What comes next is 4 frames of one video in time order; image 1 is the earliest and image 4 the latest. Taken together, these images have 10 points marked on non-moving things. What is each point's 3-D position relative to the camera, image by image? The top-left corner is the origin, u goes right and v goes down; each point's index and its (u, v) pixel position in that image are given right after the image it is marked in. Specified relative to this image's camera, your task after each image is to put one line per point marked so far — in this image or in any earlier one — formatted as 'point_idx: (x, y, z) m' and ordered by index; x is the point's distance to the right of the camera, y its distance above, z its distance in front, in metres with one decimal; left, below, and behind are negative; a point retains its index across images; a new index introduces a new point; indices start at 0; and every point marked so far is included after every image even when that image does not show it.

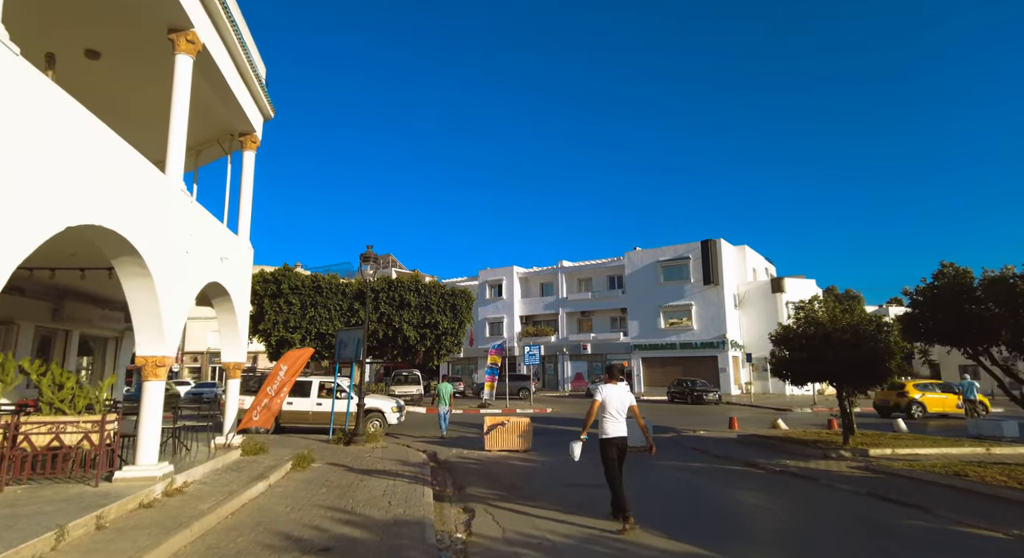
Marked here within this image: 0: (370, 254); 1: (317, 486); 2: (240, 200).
0: (-3.5, +0.6, +14.3) m
1: (-2.9, -3.1, +8.8) m
2: (-5.4, +1.6, +11.7) m
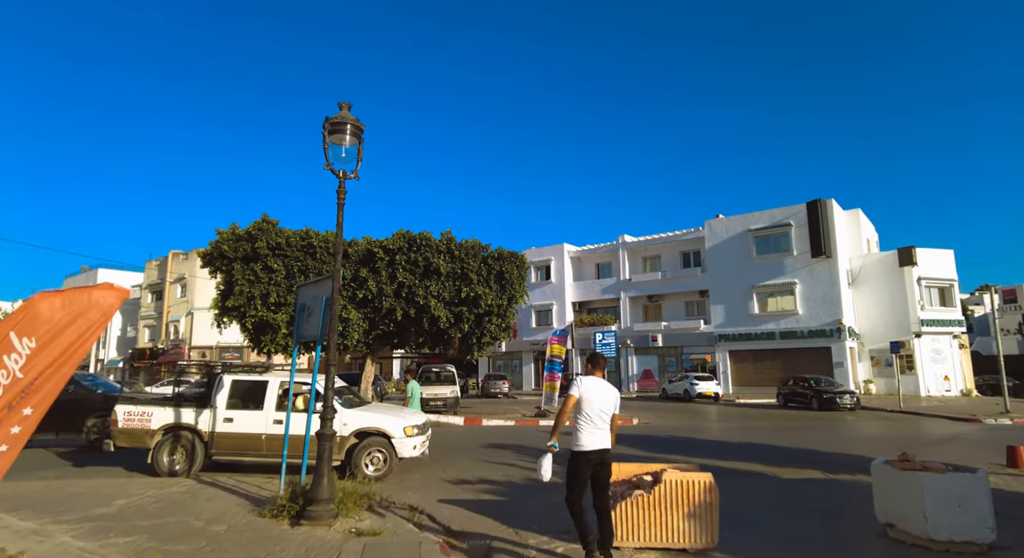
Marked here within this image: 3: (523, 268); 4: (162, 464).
0: (-2.0, +1.9, +6.9) m
1: (-1.7, -1.9, +1.4) m
2: (-4.1, +2.8, +4.4) m
3: (+0.4, +0.4, +19.9) m
4: (-5.6, -3.0, +9.4) m
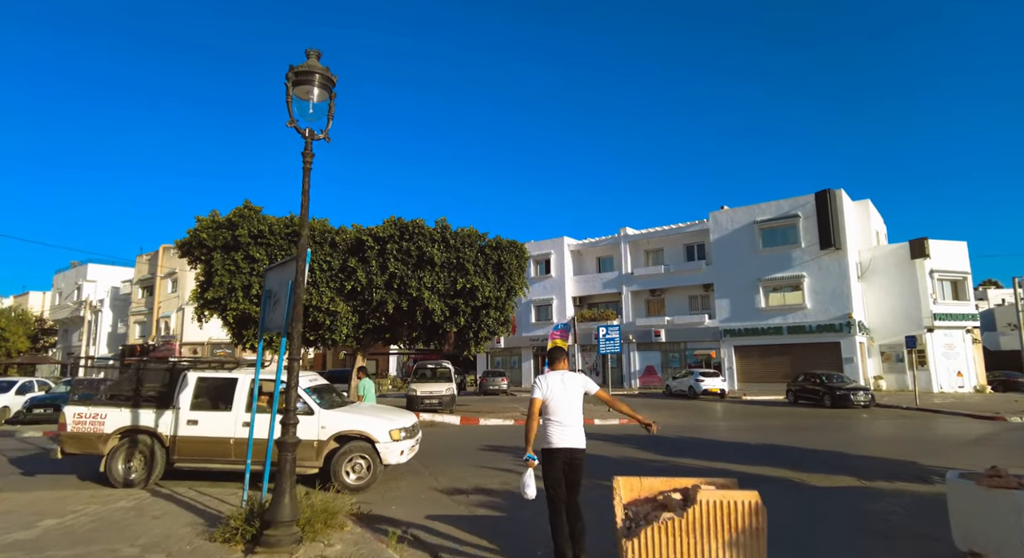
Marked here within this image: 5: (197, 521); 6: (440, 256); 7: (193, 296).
0: (-2.0, +2.1, +5.9) m
1: (-1.7, -1.7, +0.3) m
2: (-4.1, +3.0, +3.3) m
3: (+0.3, +0.6, +18.9) m
4: (-5.7, -2.8, +8.4) m
5: (-3.3, -2.5, +6.0) m
6: (-2.1, +0.7, +16.9) m
7: (-9.1, -0.5, +16.8) m
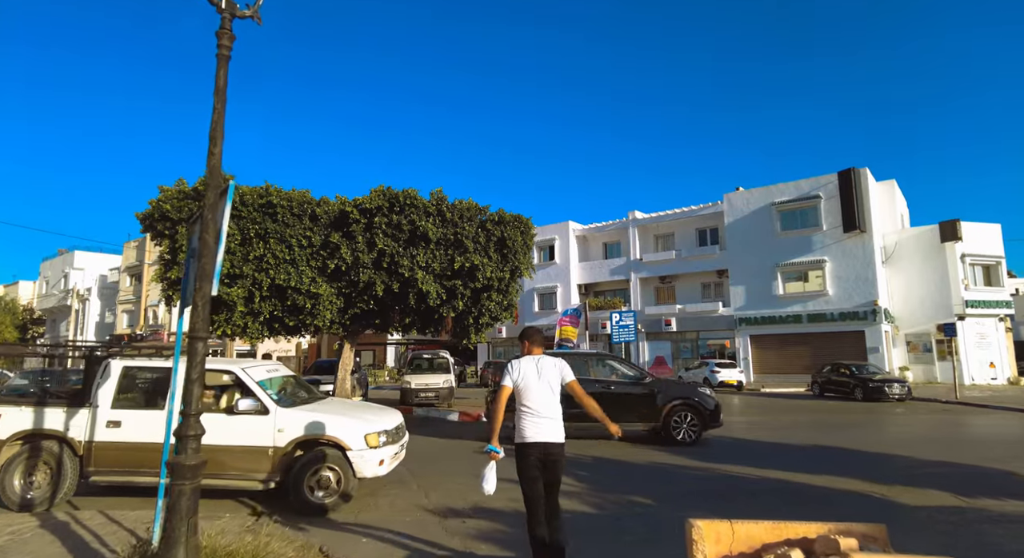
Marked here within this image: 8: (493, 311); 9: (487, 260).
0: (-1.9, +2.5, +3.9) m
1: (-1.6, -1.4, -1.6) m
2: (-4.0, +3.4, +1.4) m
3: (+0.4, +1.2, +17.0) m
4: (-5.6, -2.3, +6.5) m
5: (-3.2, -2.1, +4.1) m
6: (-2.0, +1.2, +15.0) m
7: (-9.0, +0.1, +14.9) m
8: (-0.5, -0.9, +16.1) m
9: (-0.7, +0.5, +15.7) m
